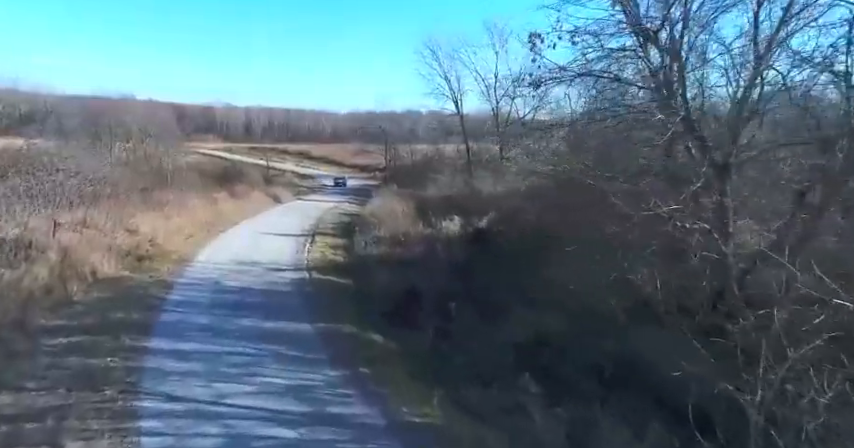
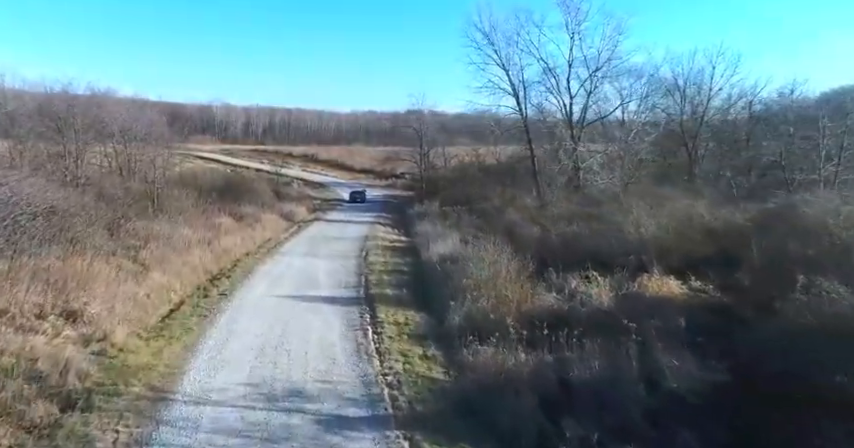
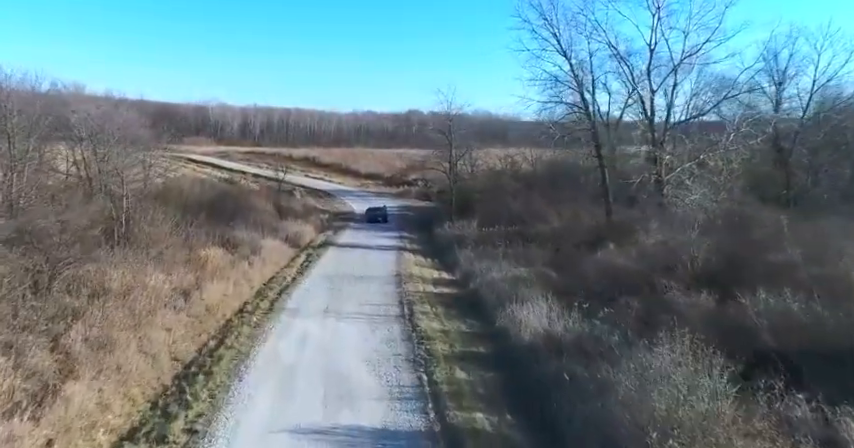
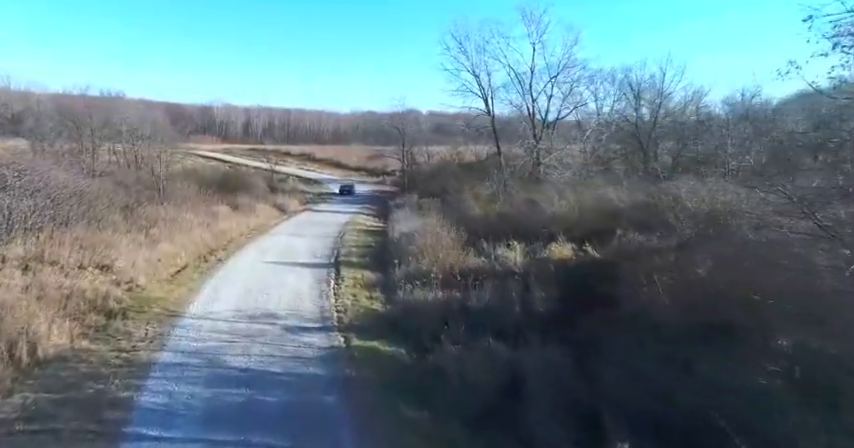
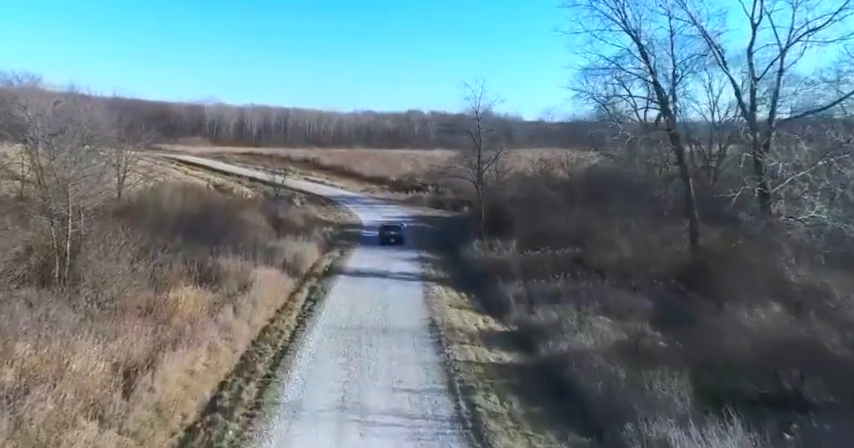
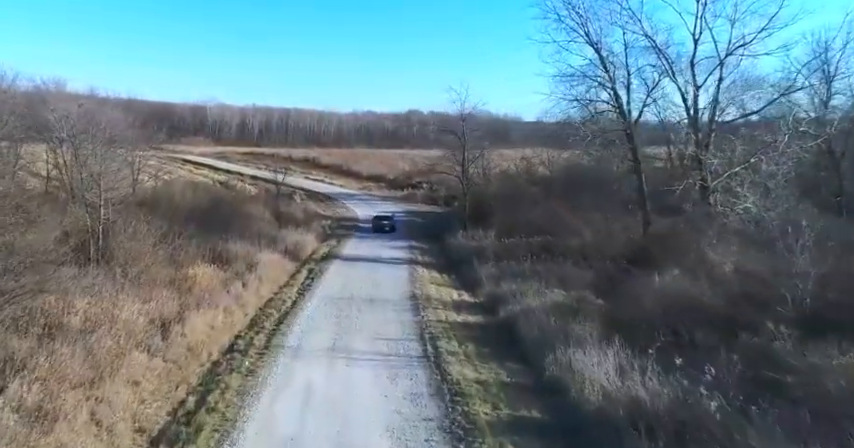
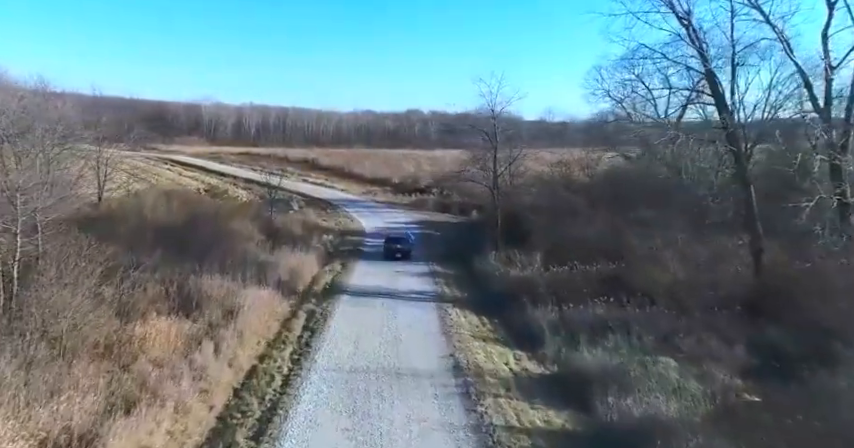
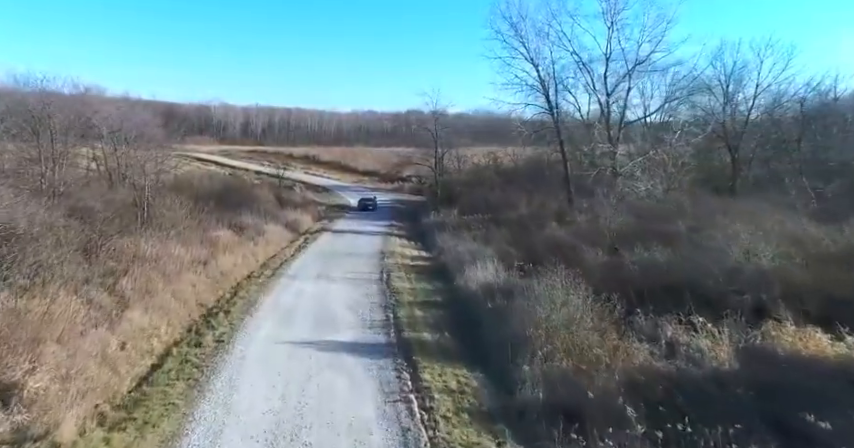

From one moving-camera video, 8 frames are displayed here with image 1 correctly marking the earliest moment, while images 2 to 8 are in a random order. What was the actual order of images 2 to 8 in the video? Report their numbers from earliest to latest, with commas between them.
4, 2, 8, 3, 6, 5, 7
